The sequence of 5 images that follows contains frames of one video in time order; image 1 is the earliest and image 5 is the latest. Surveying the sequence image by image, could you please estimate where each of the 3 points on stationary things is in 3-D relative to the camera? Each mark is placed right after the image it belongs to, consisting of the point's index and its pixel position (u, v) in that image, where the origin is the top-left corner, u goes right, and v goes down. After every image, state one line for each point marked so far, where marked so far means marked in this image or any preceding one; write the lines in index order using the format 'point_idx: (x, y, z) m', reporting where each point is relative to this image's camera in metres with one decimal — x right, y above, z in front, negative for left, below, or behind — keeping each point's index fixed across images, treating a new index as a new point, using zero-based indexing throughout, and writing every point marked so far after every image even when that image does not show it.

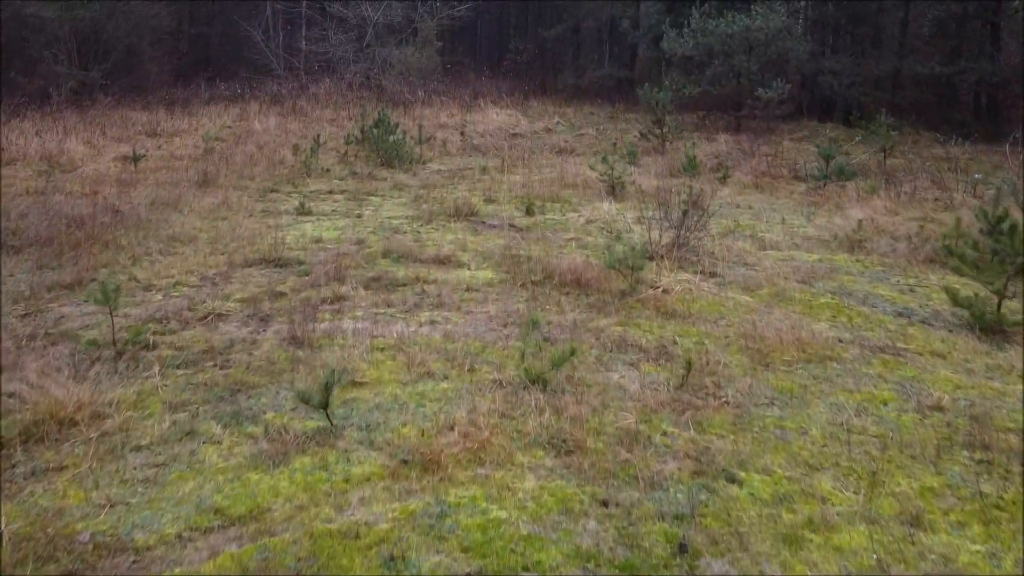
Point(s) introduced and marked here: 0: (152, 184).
0: (-3.4, +1.0, +6.5) m
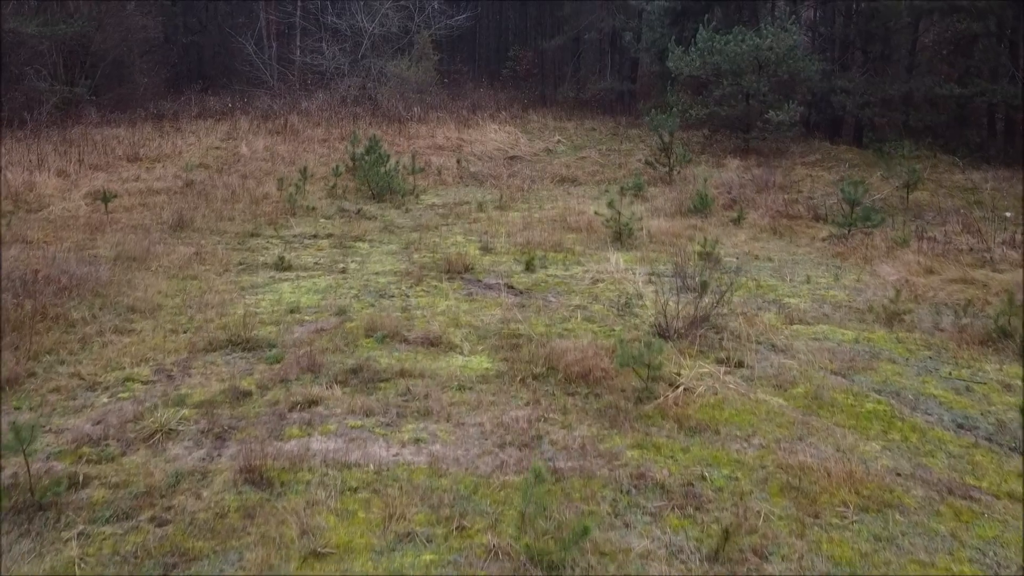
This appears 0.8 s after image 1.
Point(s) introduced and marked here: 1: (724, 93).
0: (-3.4, +0.5, +6.0) m
1: (+3.2, +2.9, +10.4) m
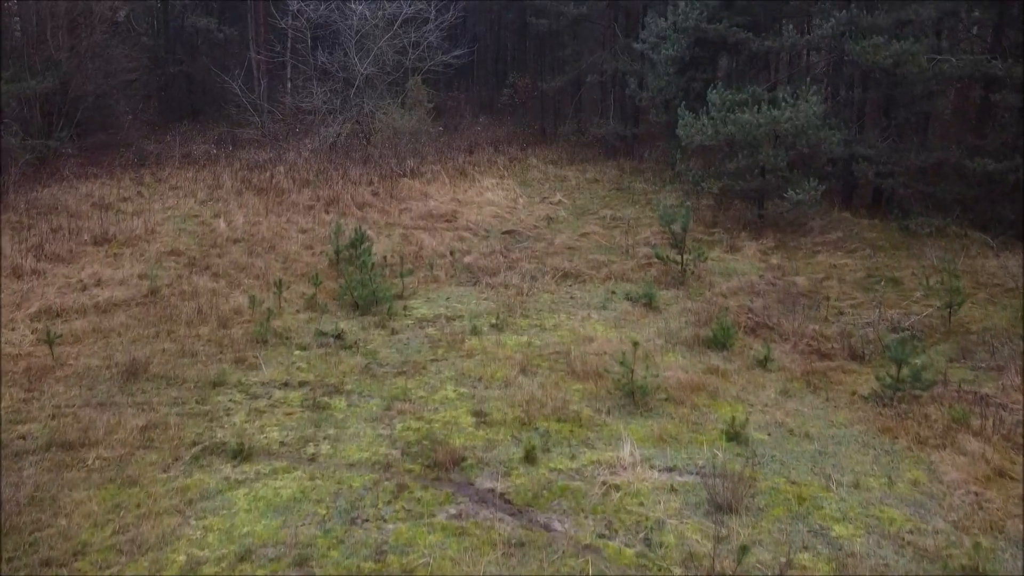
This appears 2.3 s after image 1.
0: (-3.4, -0.7, +5.3) m
1: (+3.2, +1.7, +9.7) m
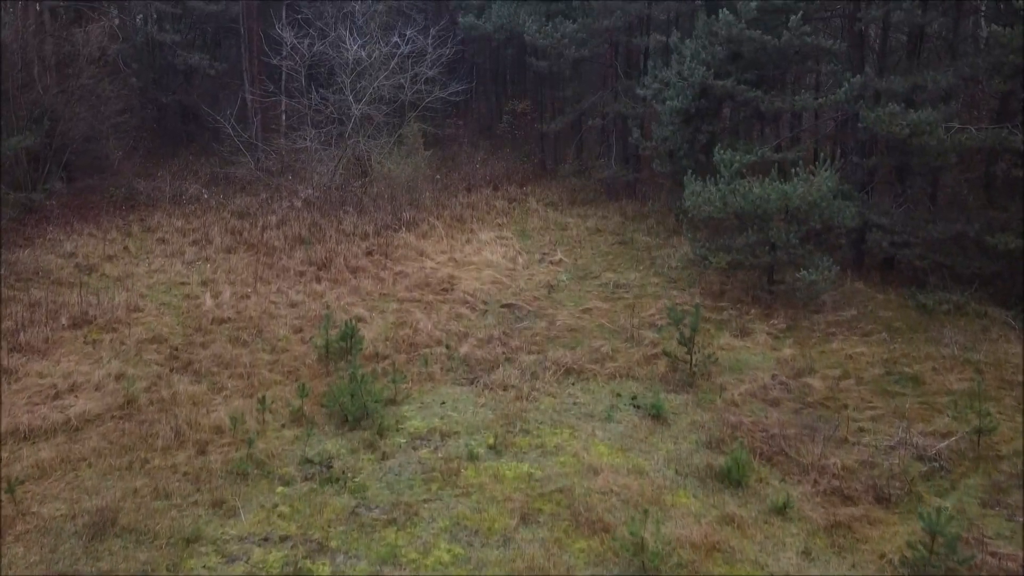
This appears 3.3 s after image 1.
0: (-3.4, -1.8, +4.9) m
1: (+3.2, +0.7, +9.3) m
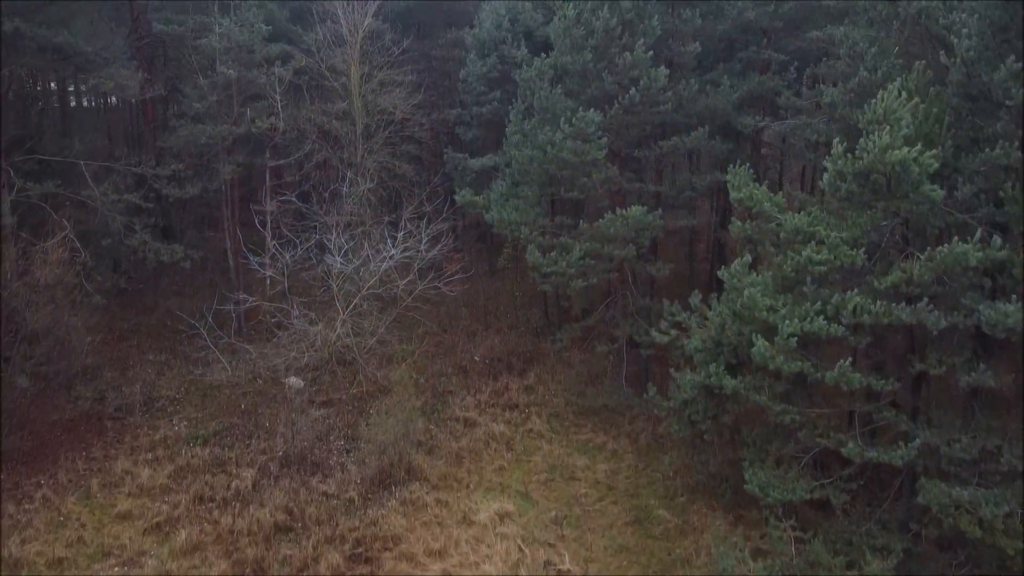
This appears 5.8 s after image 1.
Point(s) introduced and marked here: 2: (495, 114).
0: (-3.4, -6.4, +3.5) m
1: (+3.2, -4.0, +7.9) m
2: (-0.4, +4.6, +18.0) m
